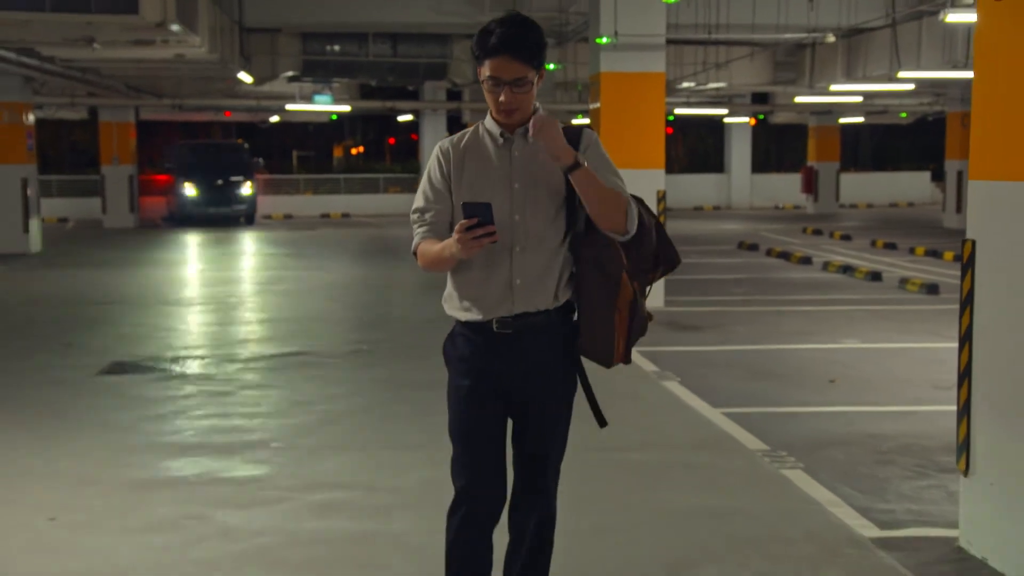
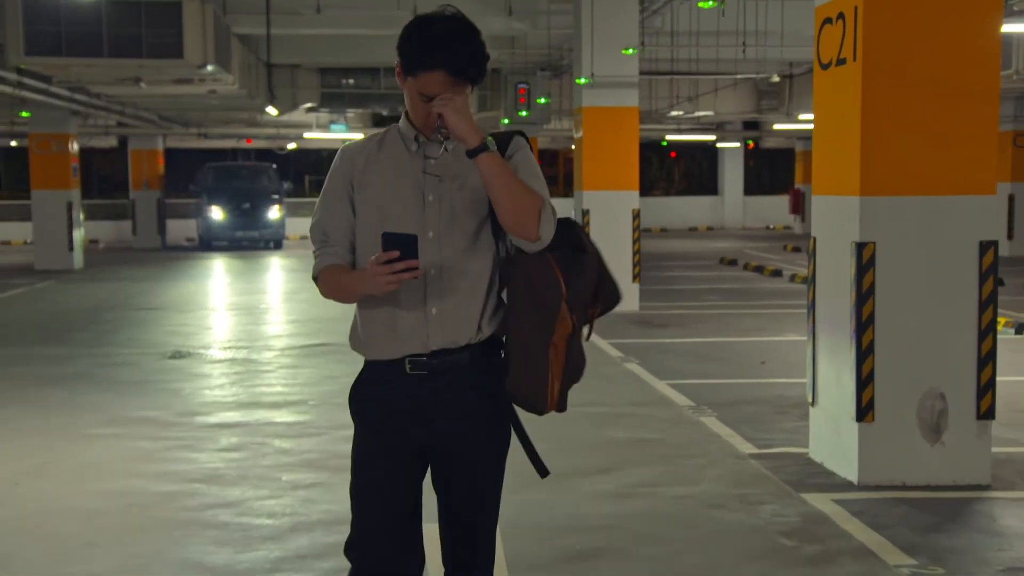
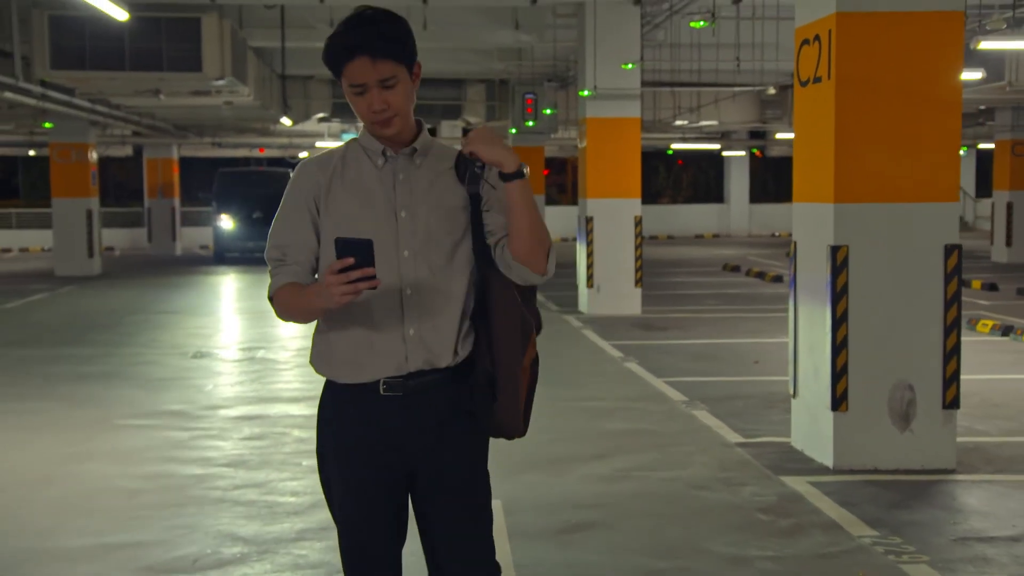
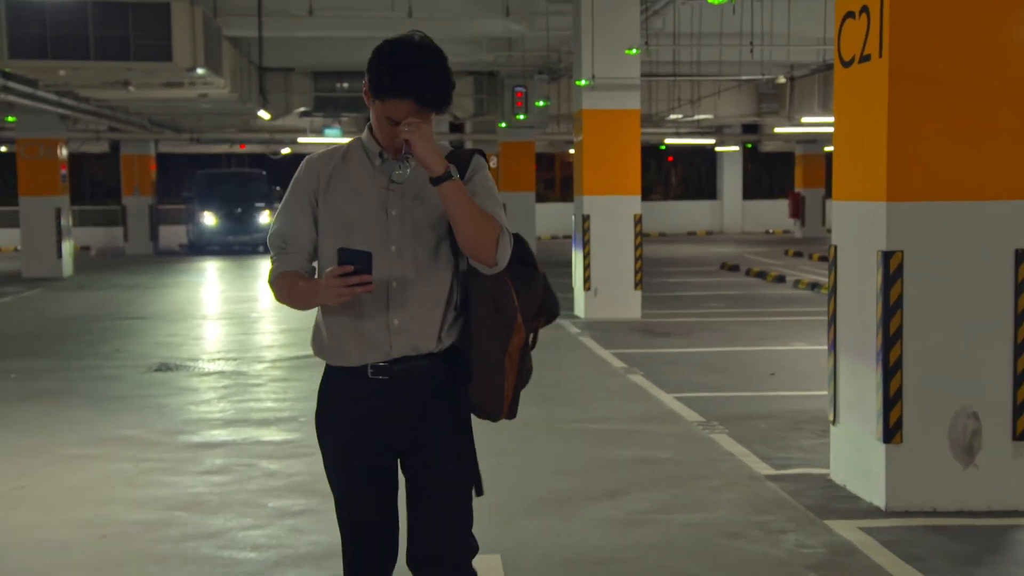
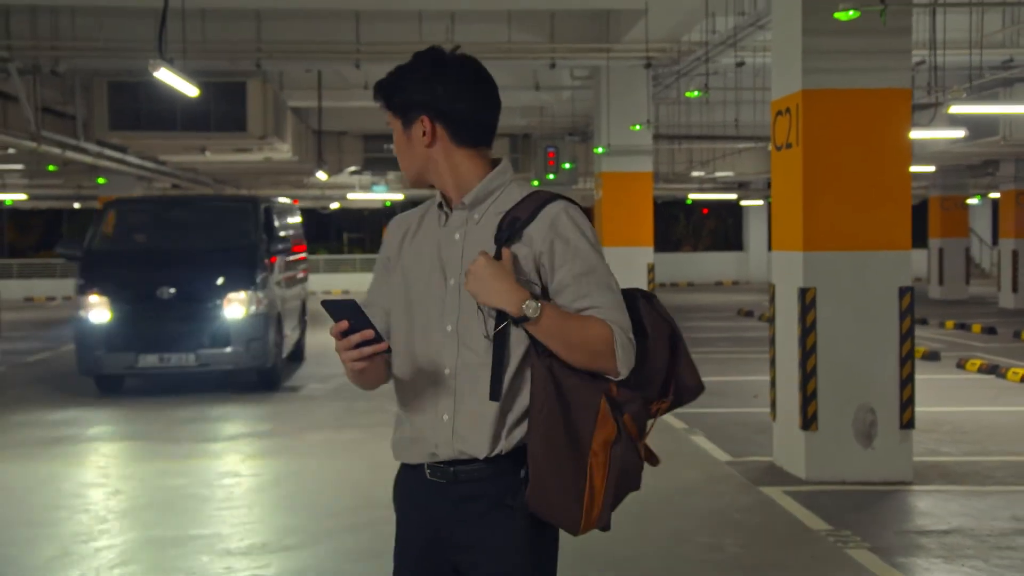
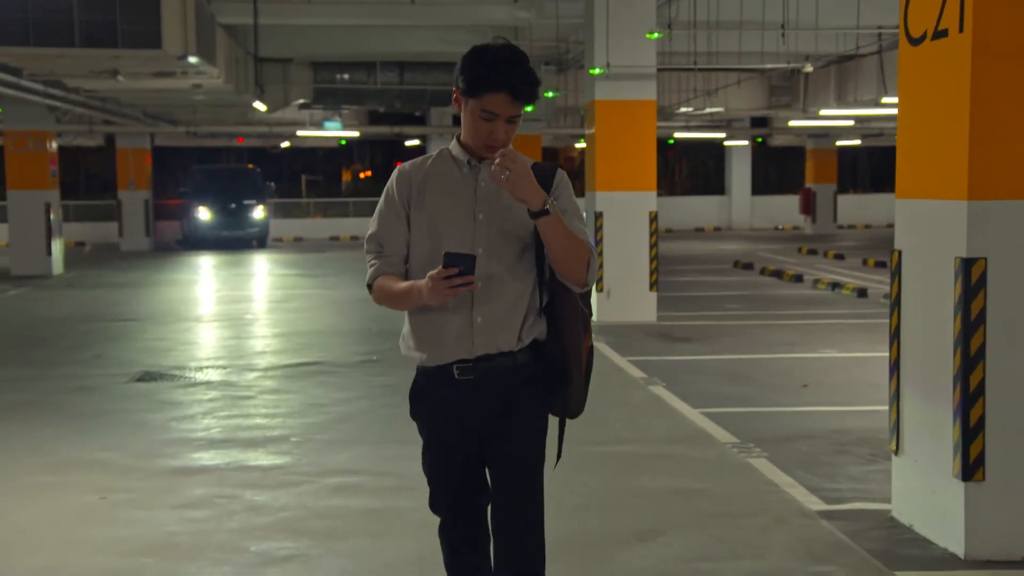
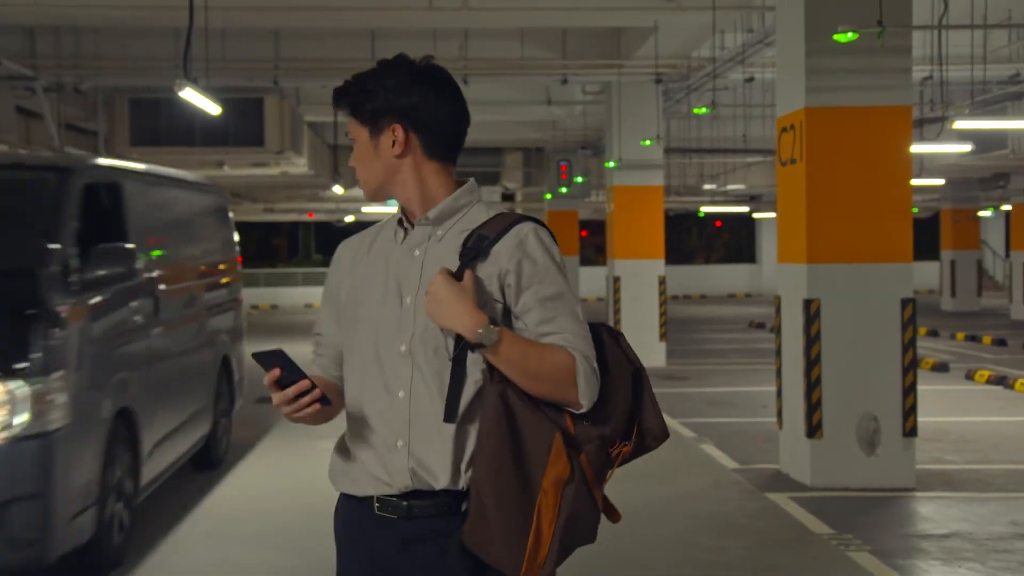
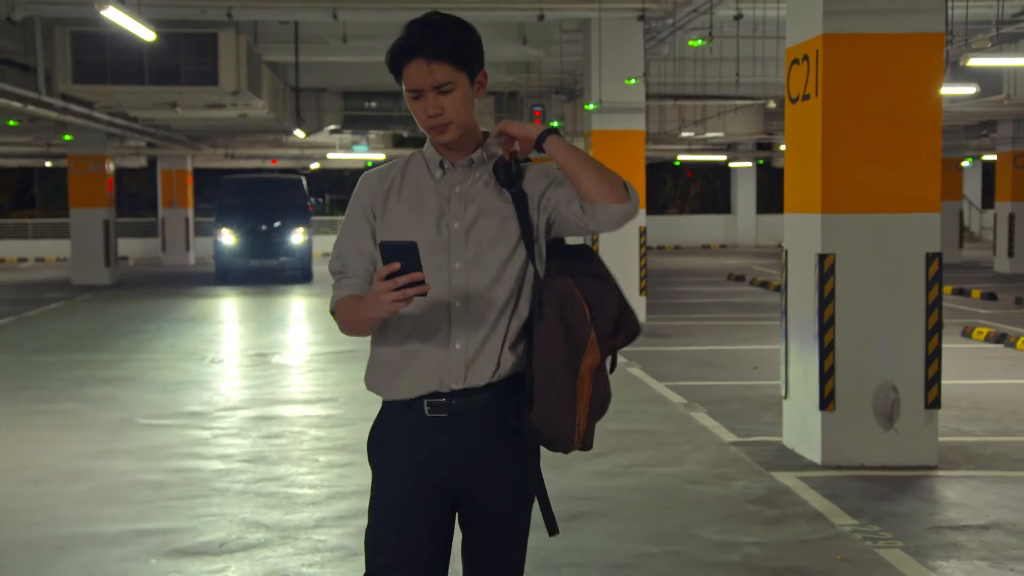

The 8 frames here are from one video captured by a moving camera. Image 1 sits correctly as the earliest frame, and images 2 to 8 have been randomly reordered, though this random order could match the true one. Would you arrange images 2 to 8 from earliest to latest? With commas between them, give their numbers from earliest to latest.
6, 4, 2, 3, 8, 5, 7
